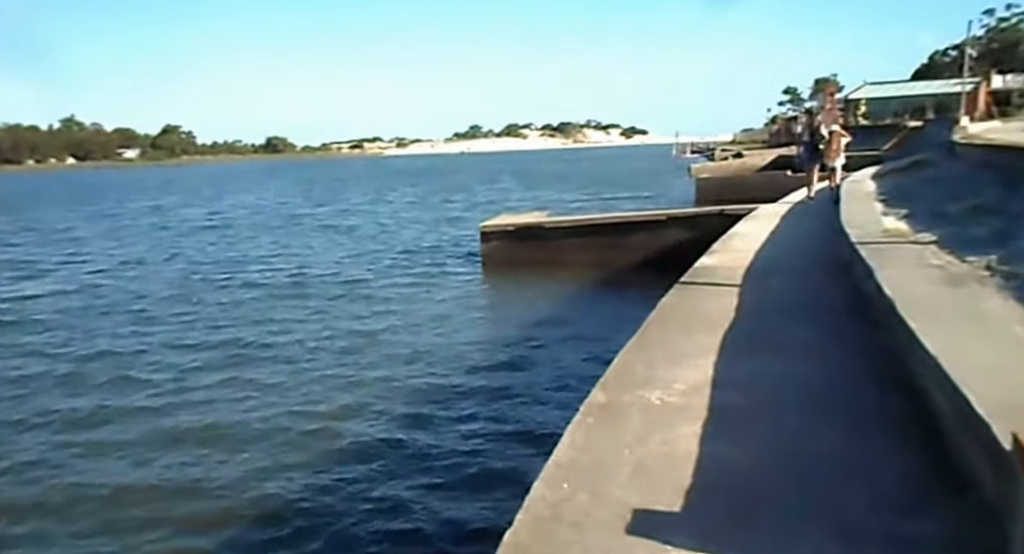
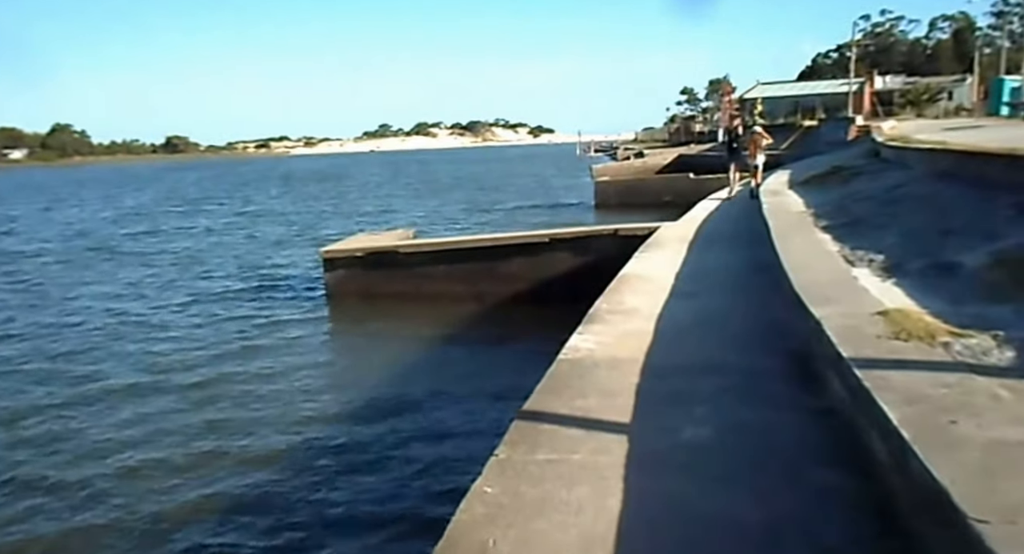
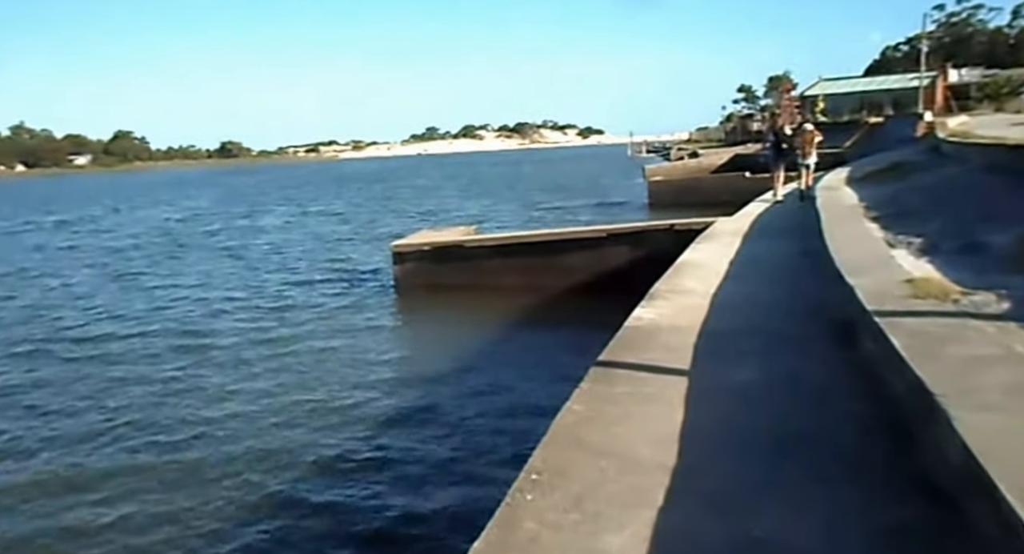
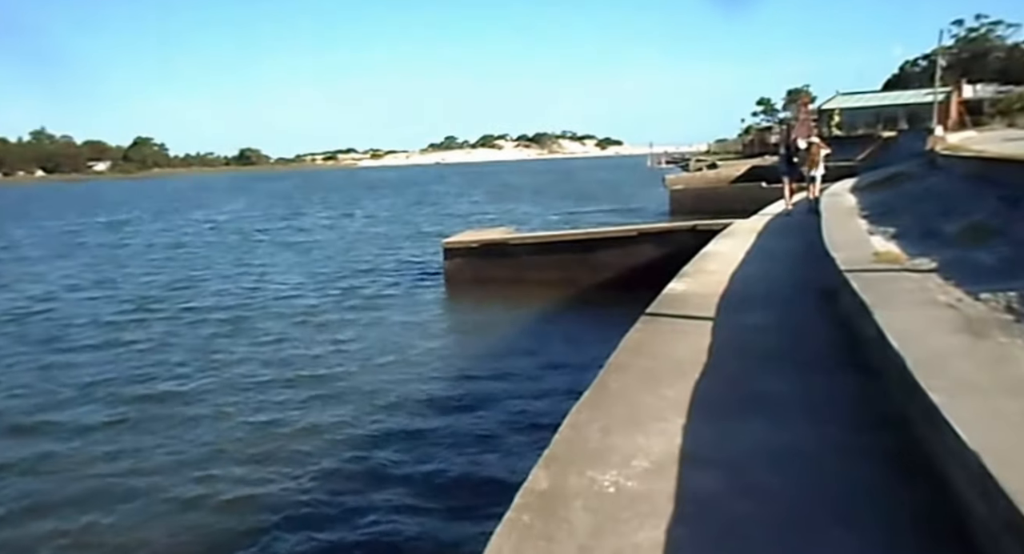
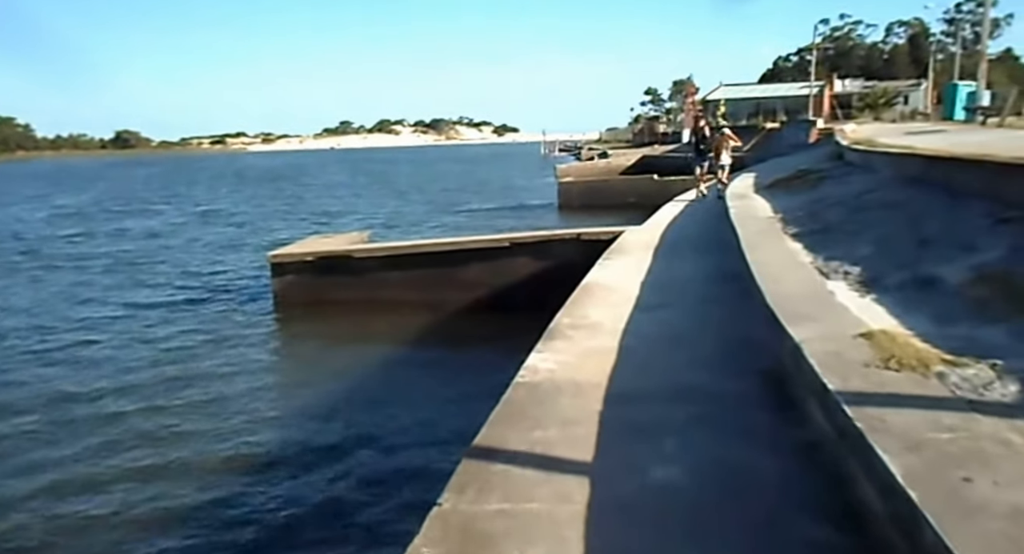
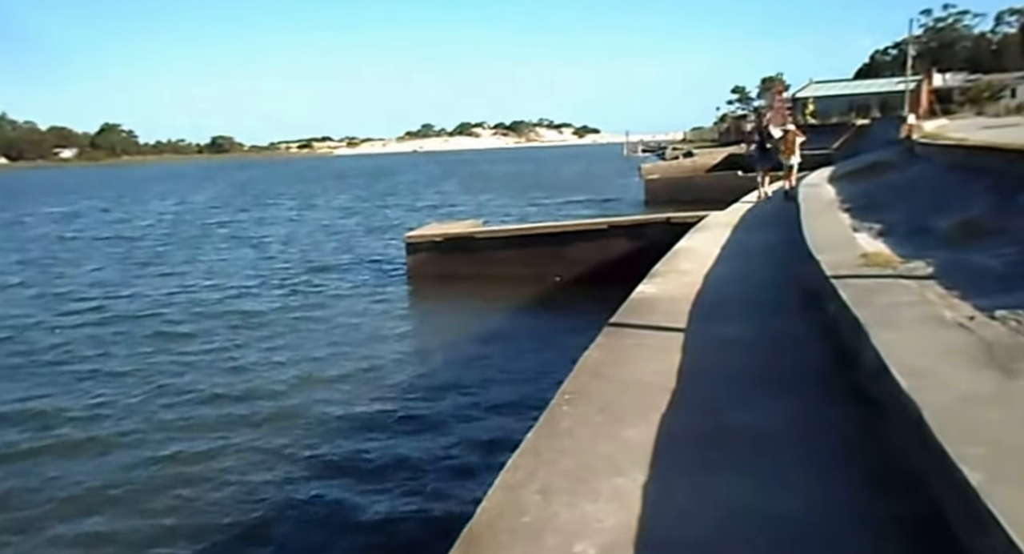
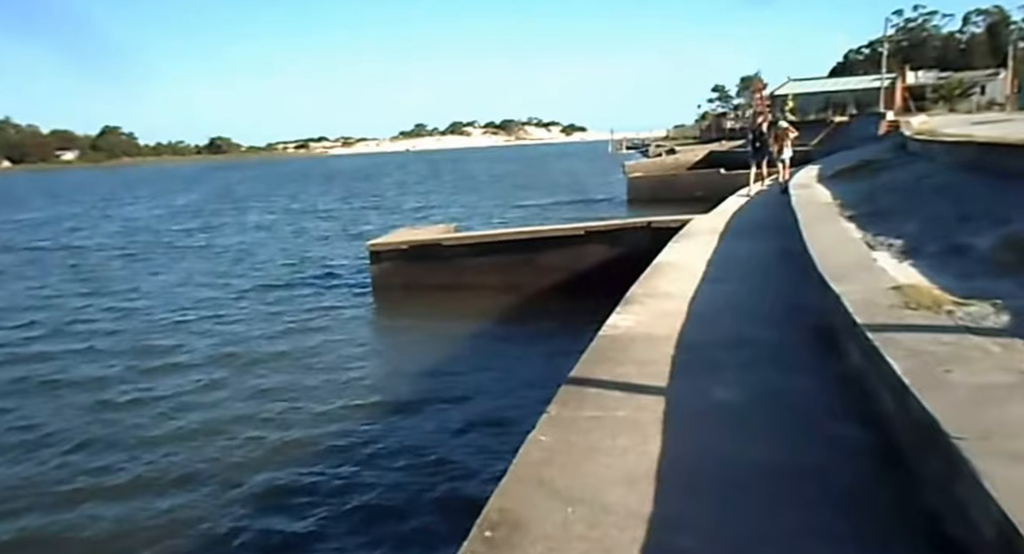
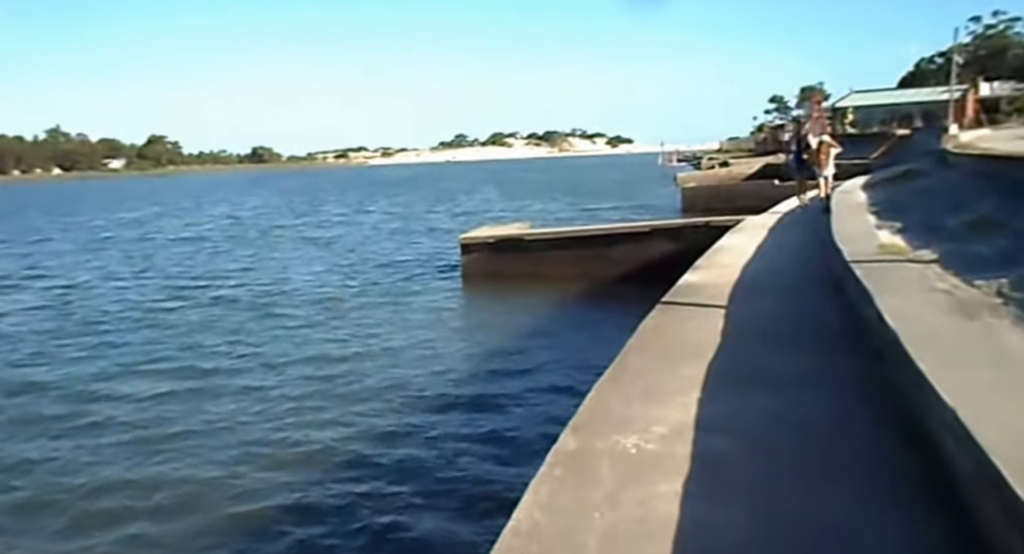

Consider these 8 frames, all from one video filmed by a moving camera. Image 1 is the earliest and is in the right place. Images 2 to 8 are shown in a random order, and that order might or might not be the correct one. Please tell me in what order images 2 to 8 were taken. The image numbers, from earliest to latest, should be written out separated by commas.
8, 4, 6, 3, 7, 2, 5
